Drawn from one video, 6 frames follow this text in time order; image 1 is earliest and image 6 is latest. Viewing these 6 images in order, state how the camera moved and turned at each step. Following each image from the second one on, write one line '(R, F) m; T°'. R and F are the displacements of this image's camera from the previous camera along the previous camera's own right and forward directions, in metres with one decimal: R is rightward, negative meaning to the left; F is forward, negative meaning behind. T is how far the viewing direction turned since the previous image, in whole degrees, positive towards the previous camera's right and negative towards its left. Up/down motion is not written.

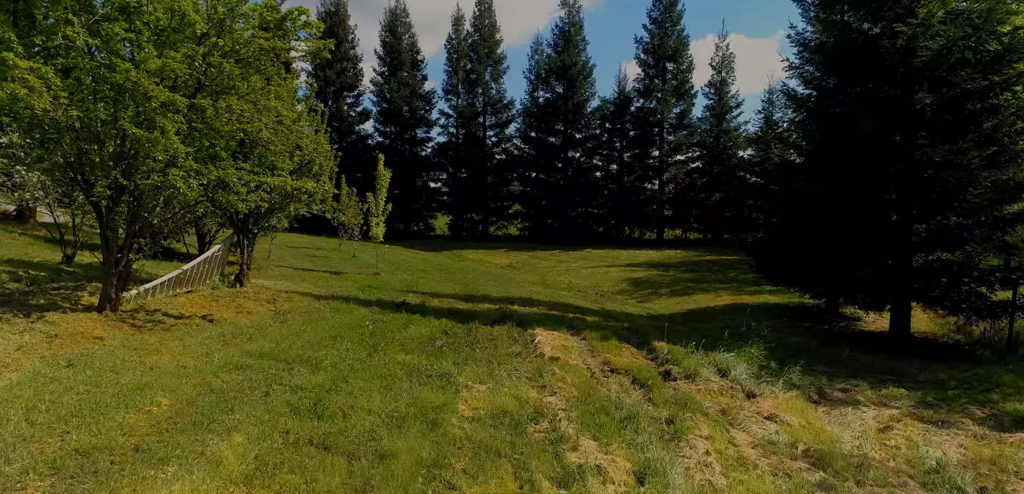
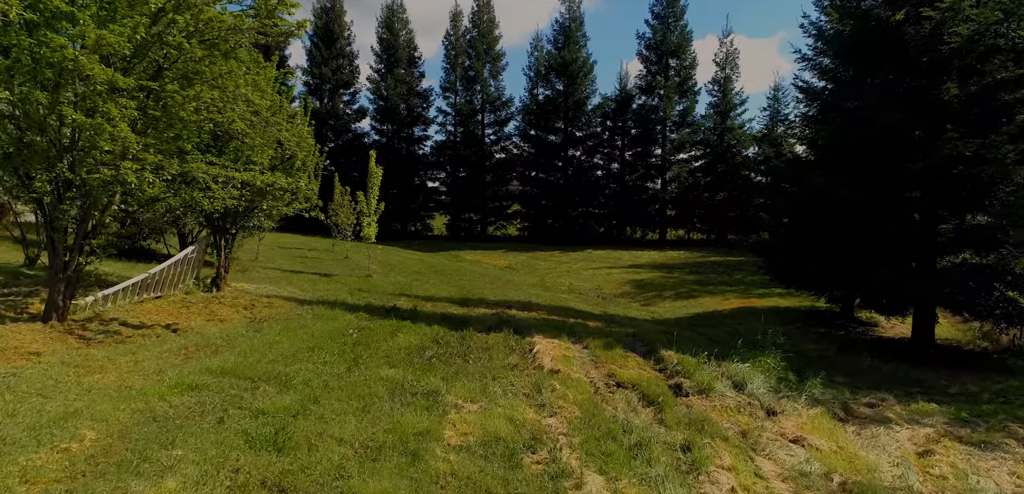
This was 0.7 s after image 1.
(+0.1, +0.8) m; 0°
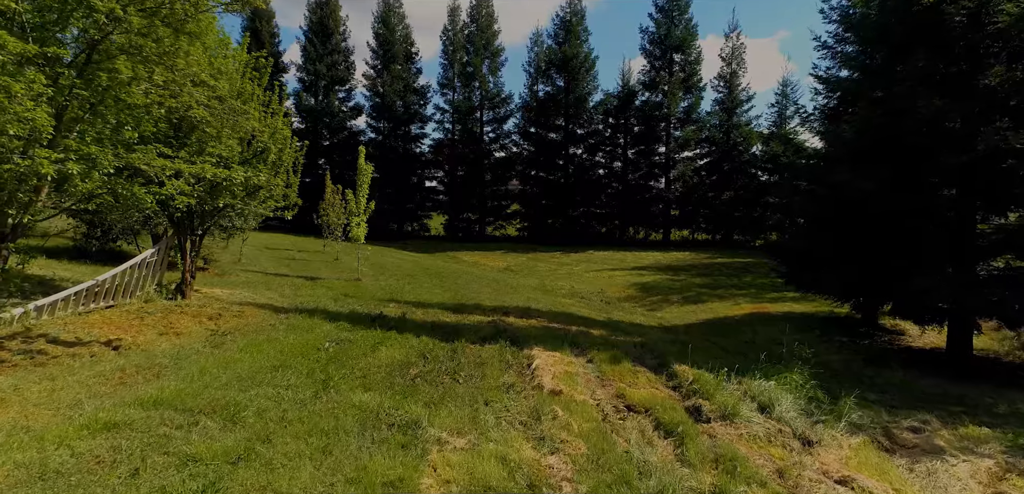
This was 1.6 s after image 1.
(+0.1, +1.1) m; 0°
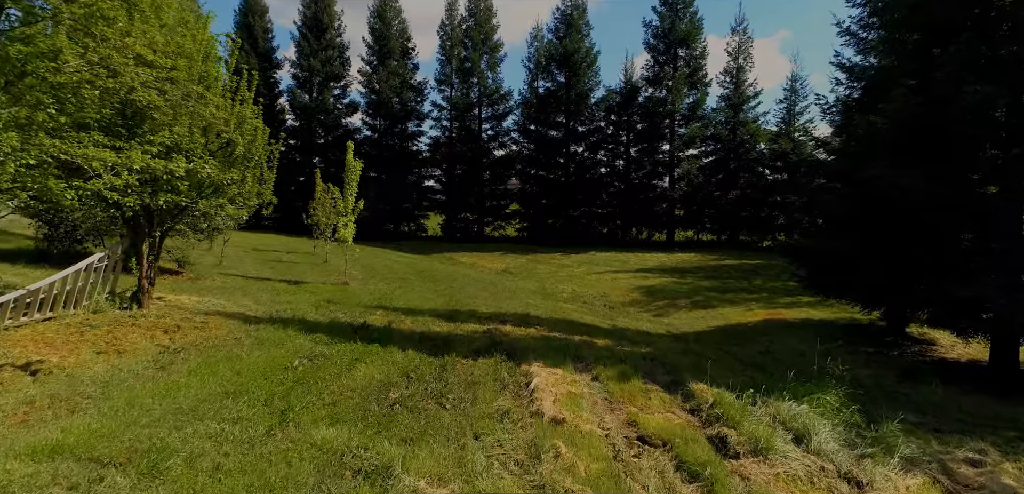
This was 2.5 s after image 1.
(+0.1, +1.1) m; 0°
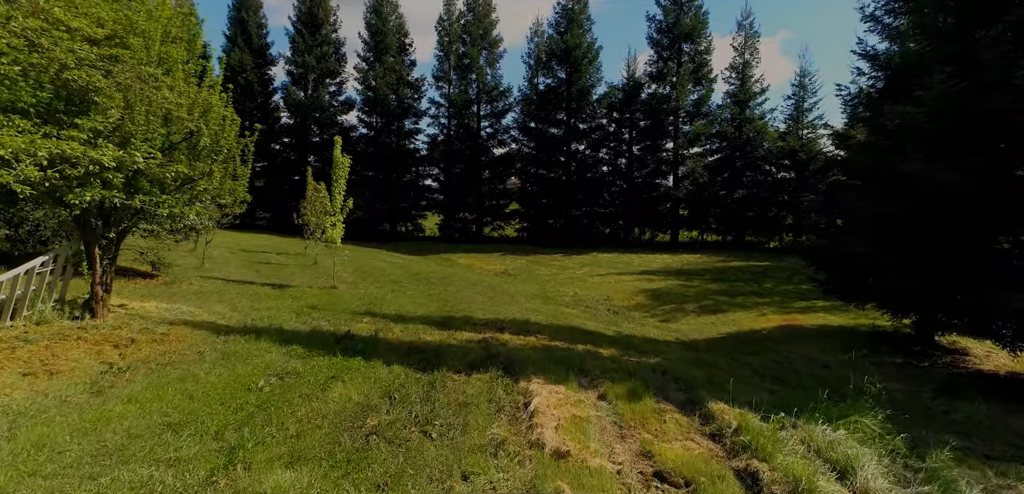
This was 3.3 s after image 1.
(0.0, +0.9) m; 0°
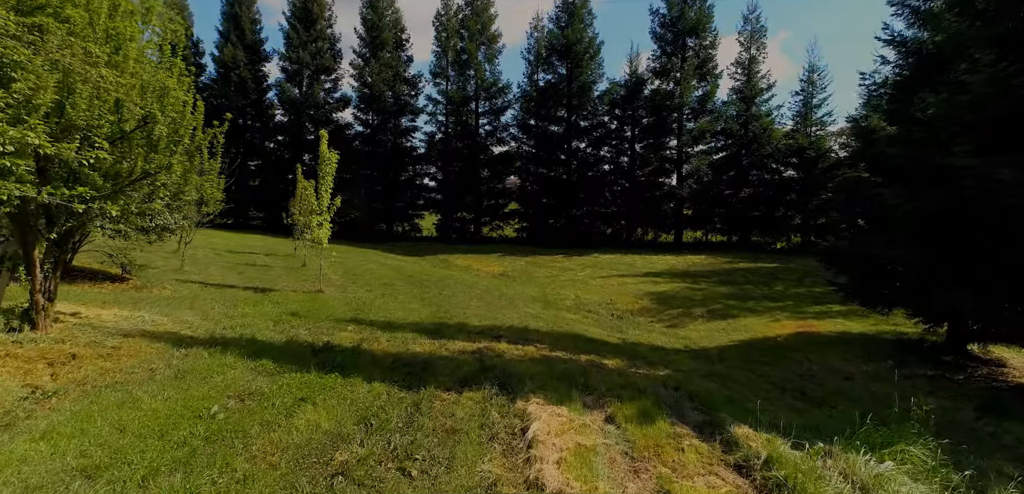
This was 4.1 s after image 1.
(0.0, +0.9) m; 0°
